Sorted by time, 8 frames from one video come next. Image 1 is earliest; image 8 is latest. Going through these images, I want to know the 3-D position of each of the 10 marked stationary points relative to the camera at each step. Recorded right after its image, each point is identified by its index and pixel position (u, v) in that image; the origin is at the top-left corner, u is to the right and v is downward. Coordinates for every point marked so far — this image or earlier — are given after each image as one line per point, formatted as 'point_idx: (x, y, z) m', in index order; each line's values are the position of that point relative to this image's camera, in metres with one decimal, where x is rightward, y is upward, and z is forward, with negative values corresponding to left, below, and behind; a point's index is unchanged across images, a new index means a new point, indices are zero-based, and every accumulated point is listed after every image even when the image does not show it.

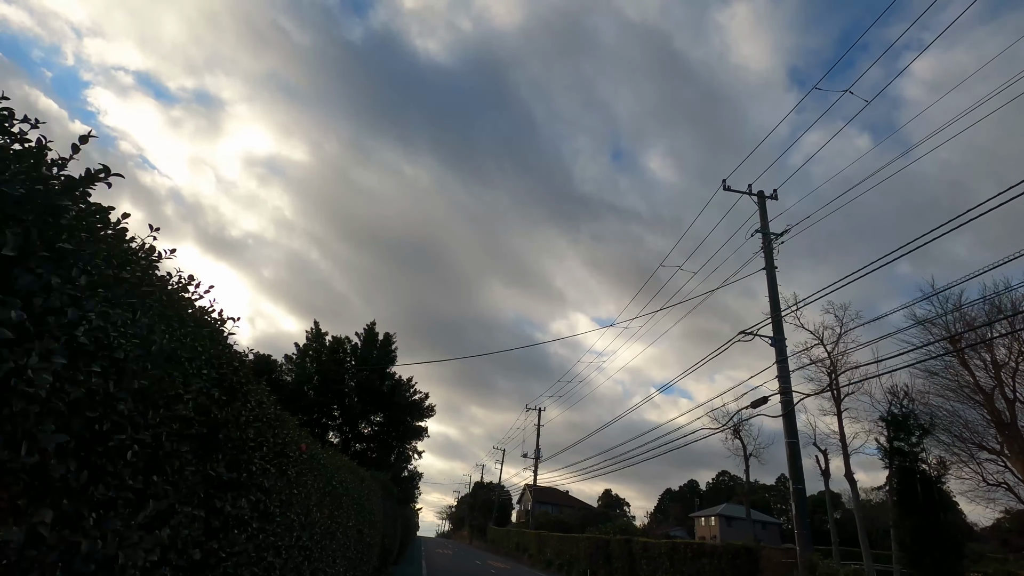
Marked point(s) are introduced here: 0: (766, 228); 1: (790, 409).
0: (+7.8, +1.9, +17.6) m
1: (+7.2, -3.2, +14.8) m
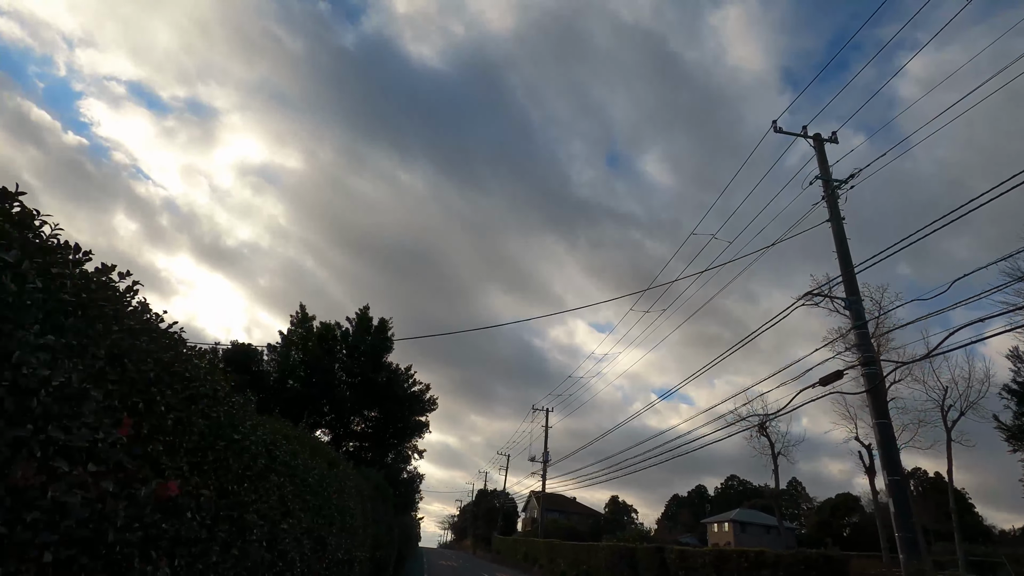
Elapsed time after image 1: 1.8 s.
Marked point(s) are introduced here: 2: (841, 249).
0: (+8.2, +3.0, +14.9) m
1: (+7.7, -2.0, +12.1) m
2: (+7.9, +0.9, +13.6) m
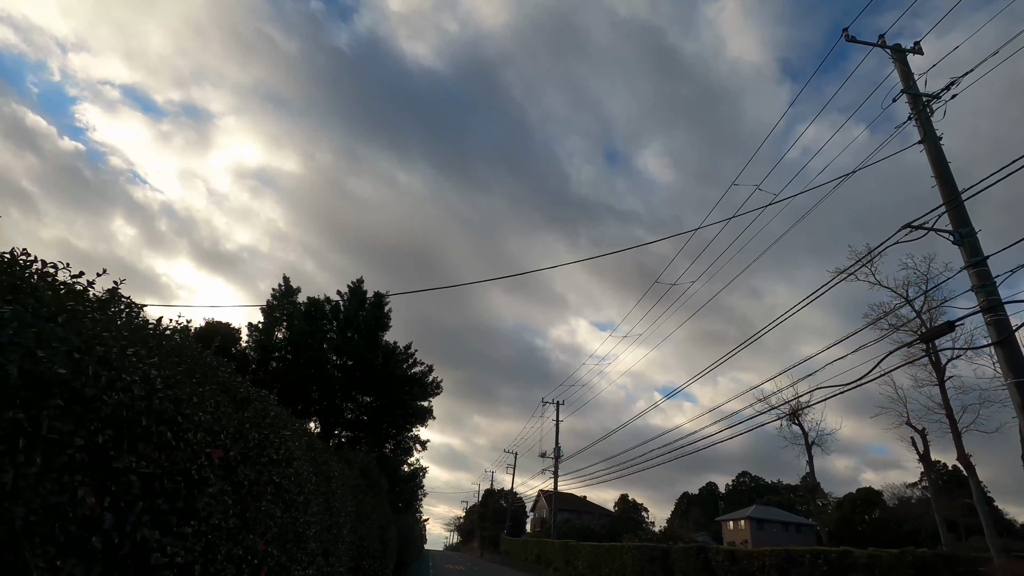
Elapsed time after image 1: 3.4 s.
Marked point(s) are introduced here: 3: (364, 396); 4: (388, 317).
0: (+8.6, +4.3, +12.2) m
1: (+8.1, -0.7, +9.4) m
2: (+8.3, +2.2, +11.0) m
3: (-4.8, -3.4, +18.4) m
4: (-4.3, -0.9, +19.3) m
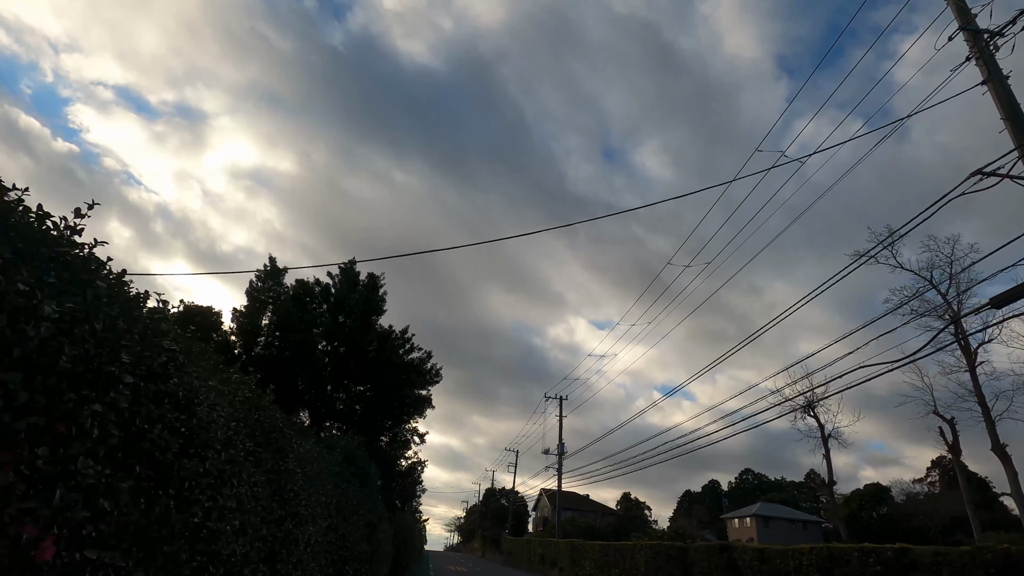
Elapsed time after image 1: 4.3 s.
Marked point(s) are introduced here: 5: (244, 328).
0: (+8.7, +5.0, +10.9) m
1: (+8.3, 0.0, +8.0) m
2: (+8.4, +2.9, +9.6) m
3: (-4.7, -2.8, +17.0) m
4: (-4.1, -0.3, +17.9) m
5: (-7.8, -1.1, +16.5) m
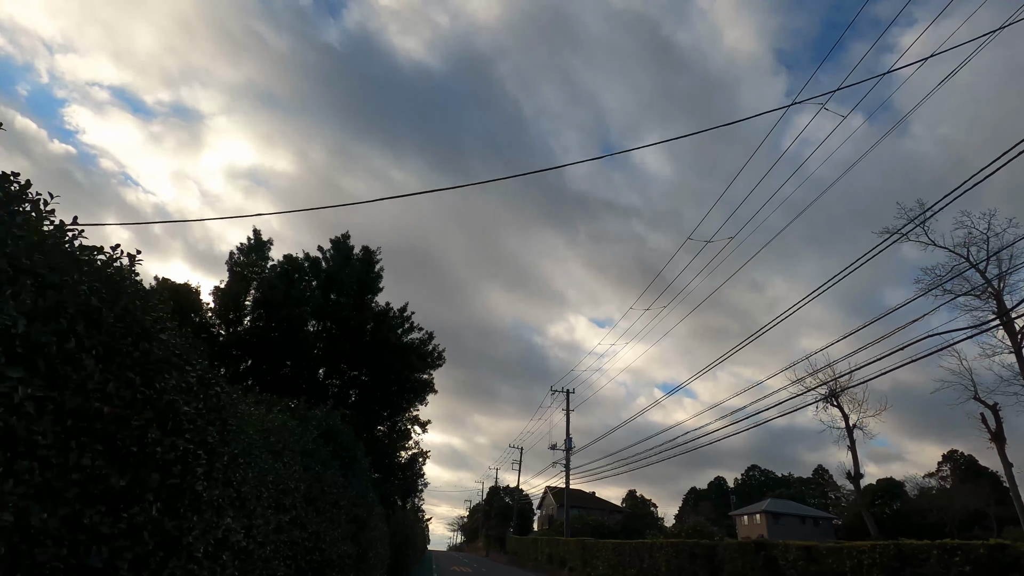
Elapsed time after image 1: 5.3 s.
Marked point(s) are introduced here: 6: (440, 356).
0: (+9.0, +5.8, +9.2) m
1: (+8.6, +0.8, +6.4) m
2: (+8.7, +3.7, +8.0) m
3: (-4.4, -2.1, +15.3) m
4: (-3.8, +0.4, +16.3) m
5: (-7.5, -0.4, +14.9) m
6: (-2.0, -1.9, +16.2) m
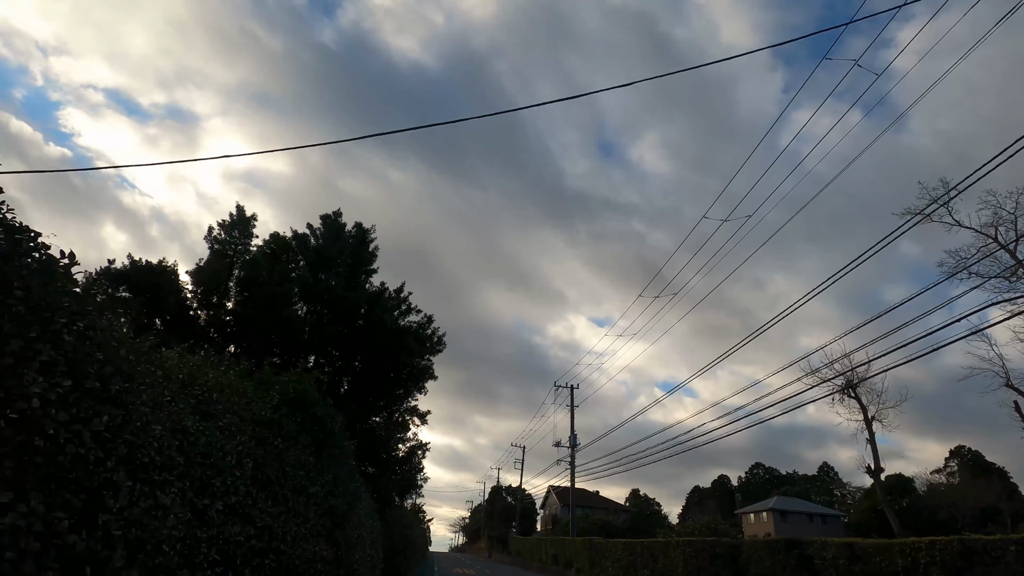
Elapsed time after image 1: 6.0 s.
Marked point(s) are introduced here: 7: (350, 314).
0: (+9.1, +6.4, +8.0) m
1: (+8.7, +1.4, +5.2) m
2: (+8.8, +4.4, +6.8) m
3: (-4.2, -1.6, +14.1) m
4: (-3.7, +0.9, +15.1) m
5: (-7.4, +0.1, +13.6) m
6: (-1.9, -1.4, +14.9) m
7: (-4.0, -0.7, +14.1) m
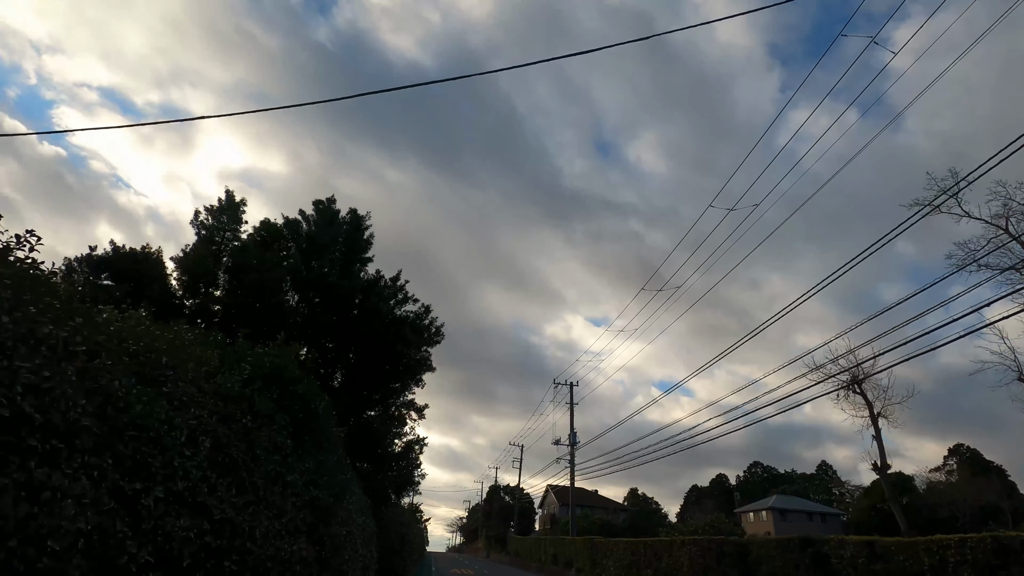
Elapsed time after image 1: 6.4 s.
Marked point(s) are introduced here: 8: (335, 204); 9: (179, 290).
0: (+9.1, +6.7, +7.5) m
1: (+8.8, +1.7, +4.7) m
2: (+8.9, +4.7, +6.2) m
3: (-4.2, -1.3, +13.5) m
4: (-3.7, +1.2, +14.5) m
5: (-7.3, +0.3, +13.0) m
6: (-1.9, -1.1, +14.3) m
7: (-3.9, -0.4, +13.5) m
8: (-4.5, +2.2, +14.4) m
9: (-7.7, -0.1, +13.3) m
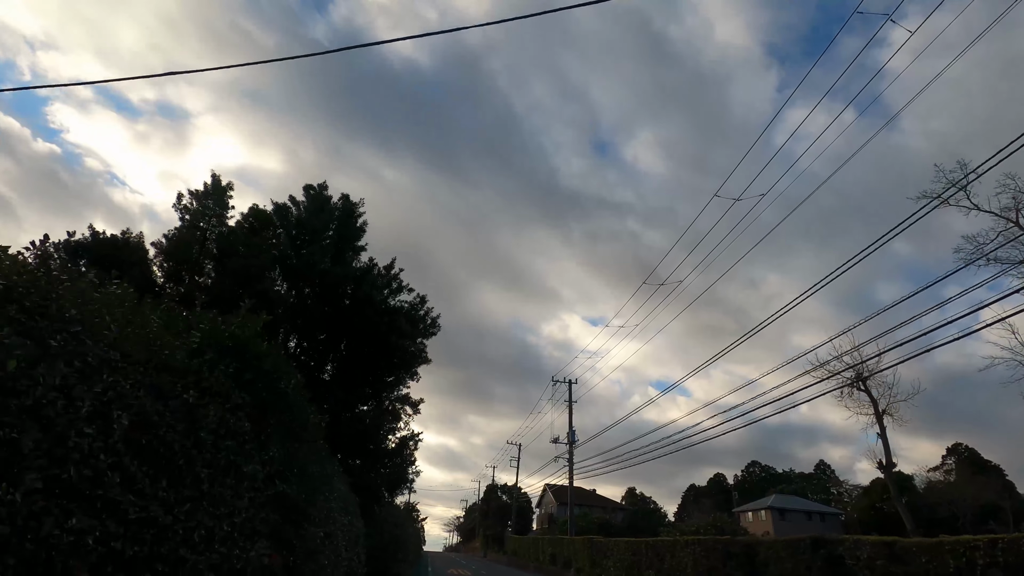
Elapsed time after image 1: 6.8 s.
0: (+9.2, +7.0, +7.0) m
1: (+8.9, +1.9, +4.1) m
2: (+8.9, +4.9, +5.7) m
3: (-4.2, -1.1, +12.9) m
4: (-3.7, +1.4, +13.9) m
5: (-7.3, +0.6, +12.4) m
6: (-1.9, -0.9, +13.7) m
7: (-4.0, -0.2, +12.9) m
8: (-4.5, +2.4, +13.8) m
9: (-7.7, +0.2, +12.6) m
